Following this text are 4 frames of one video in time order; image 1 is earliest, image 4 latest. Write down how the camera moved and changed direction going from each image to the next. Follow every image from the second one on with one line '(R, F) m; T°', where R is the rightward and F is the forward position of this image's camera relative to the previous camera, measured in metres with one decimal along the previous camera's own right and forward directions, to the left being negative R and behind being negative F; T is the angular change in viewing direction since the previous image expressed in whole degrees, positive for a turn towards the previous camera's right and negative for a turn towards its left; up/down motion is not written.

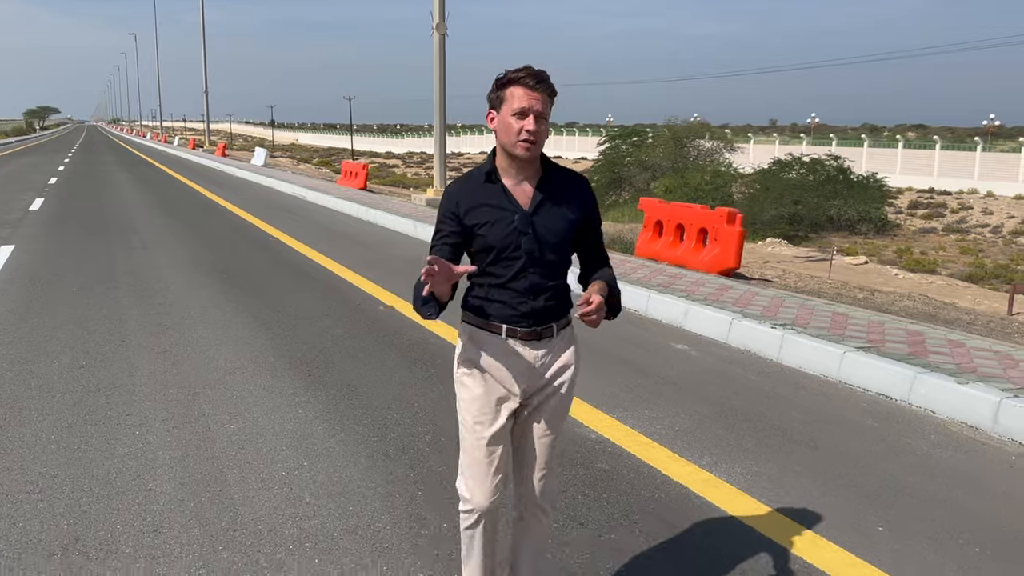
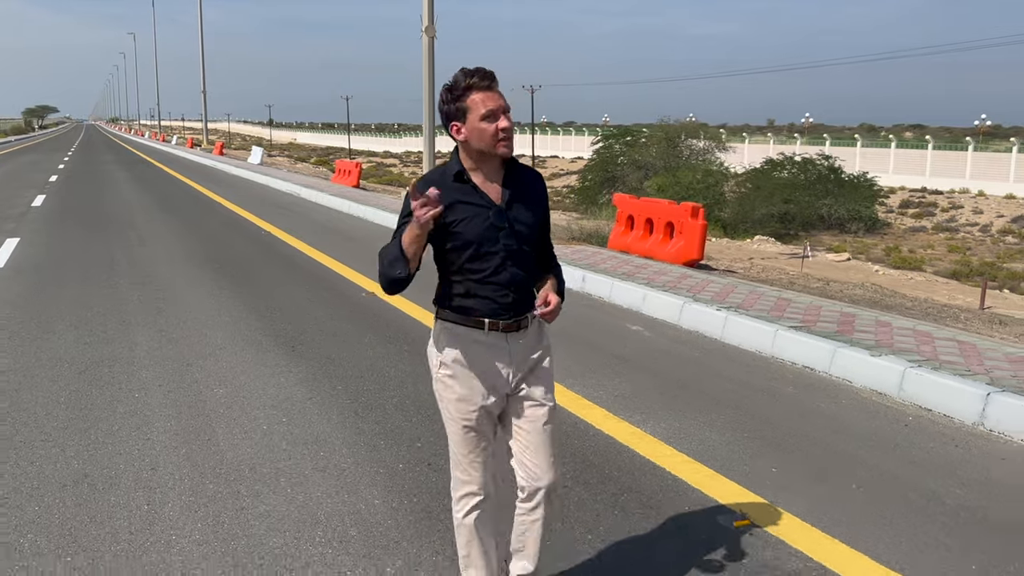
(+0.2, -0.6) m; 0°
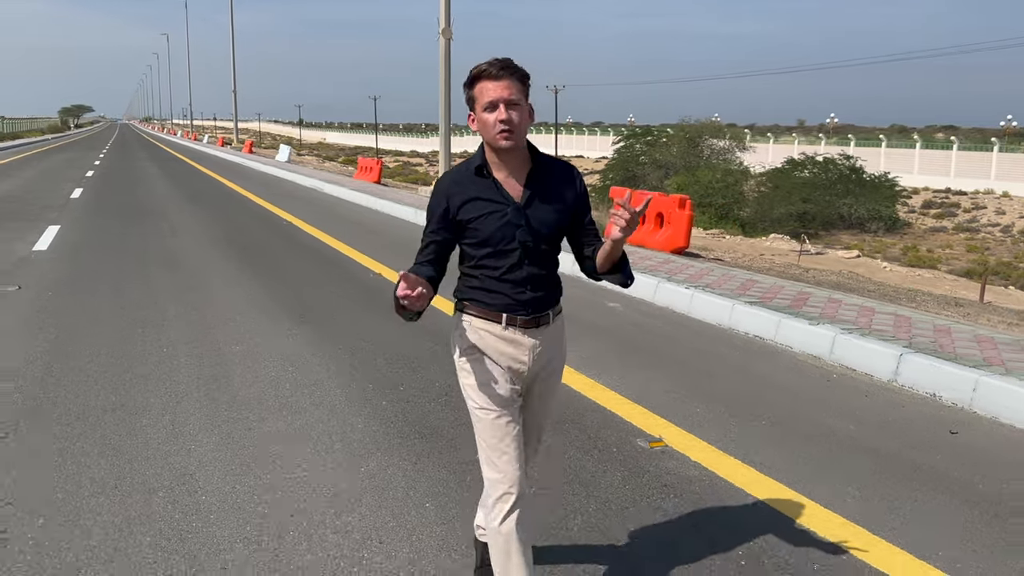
(+0.3, -0.7) m; -2°
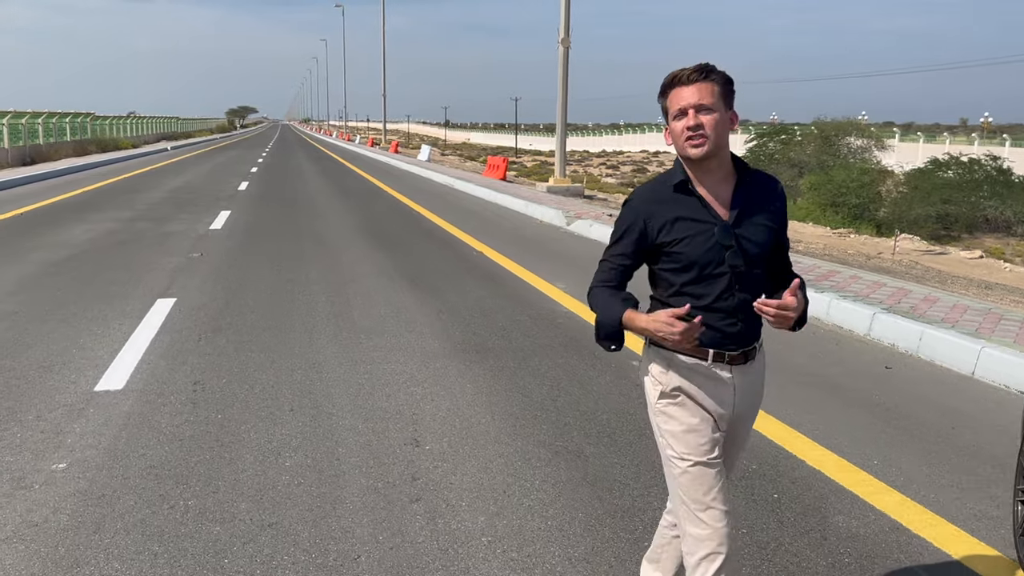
(+0.7, -1.6) m; -9°
